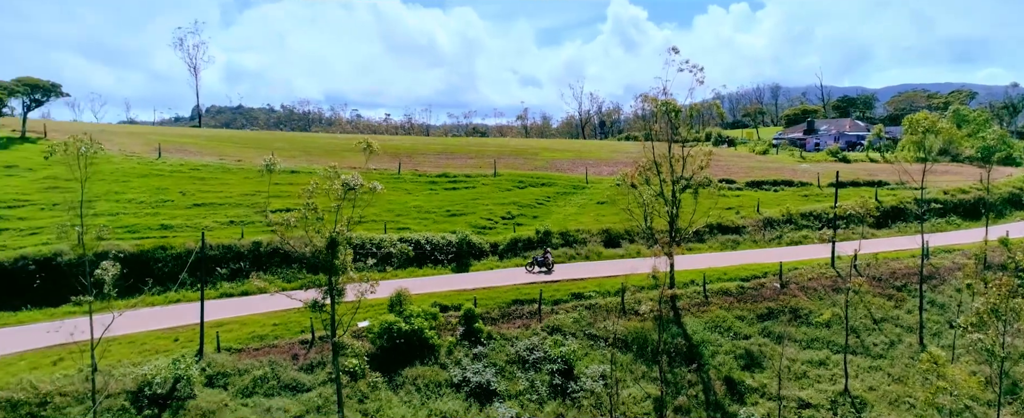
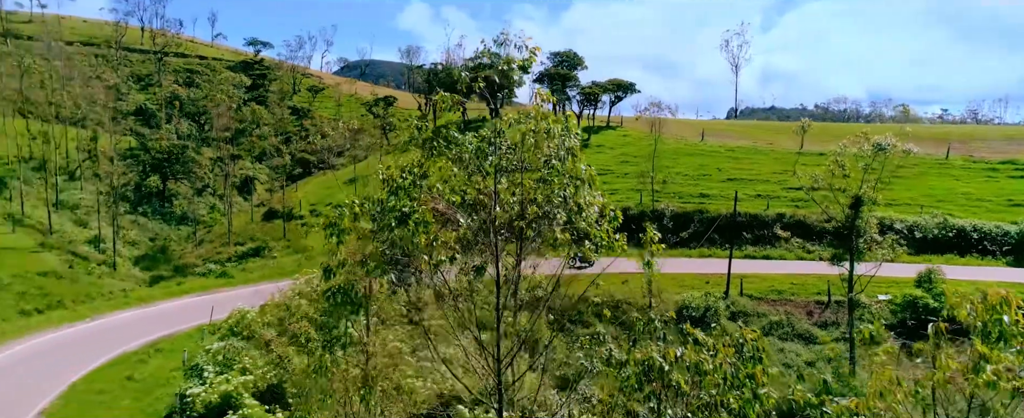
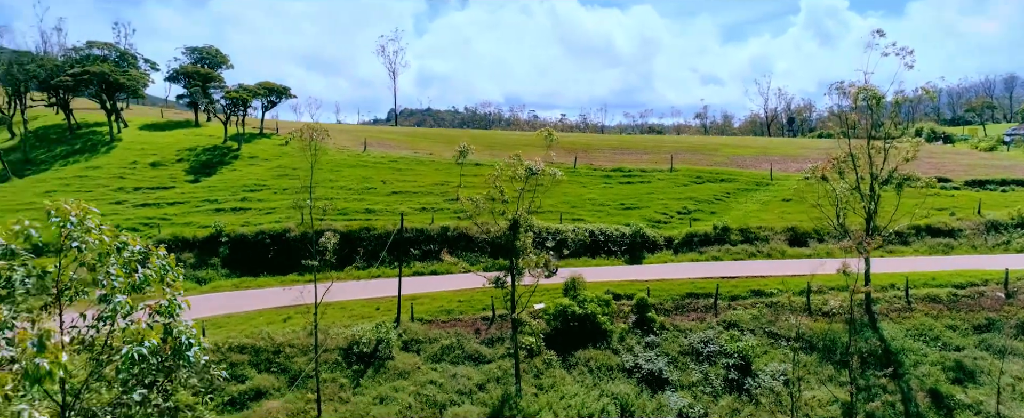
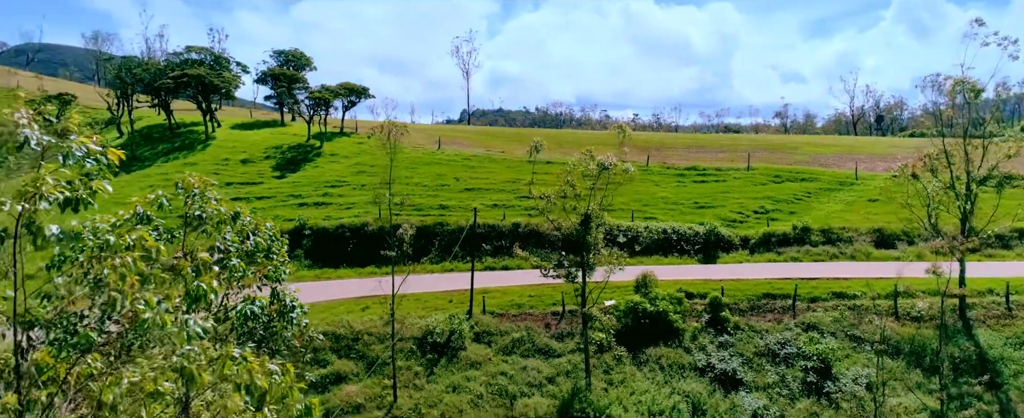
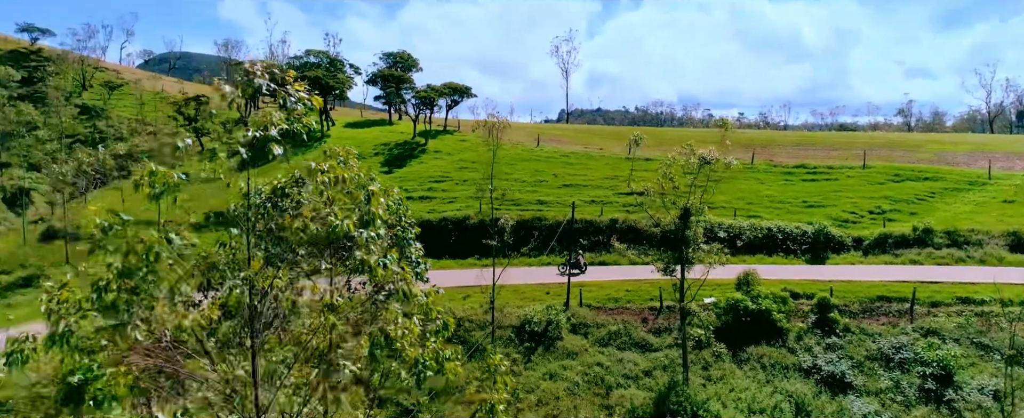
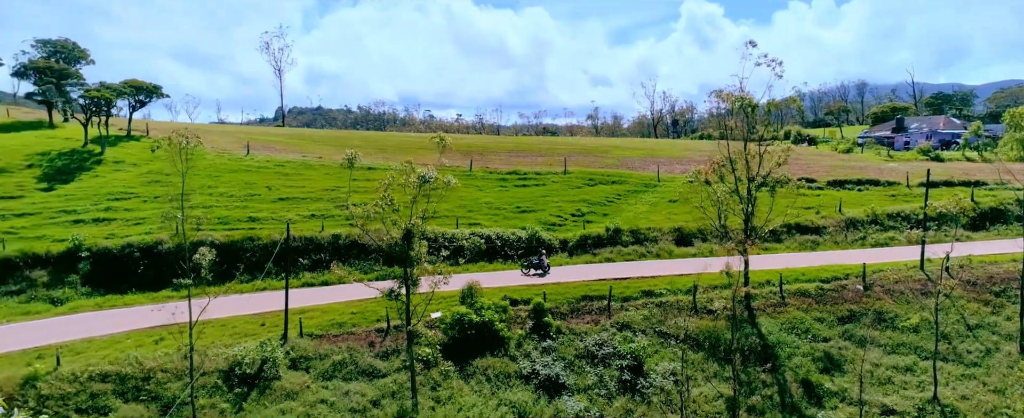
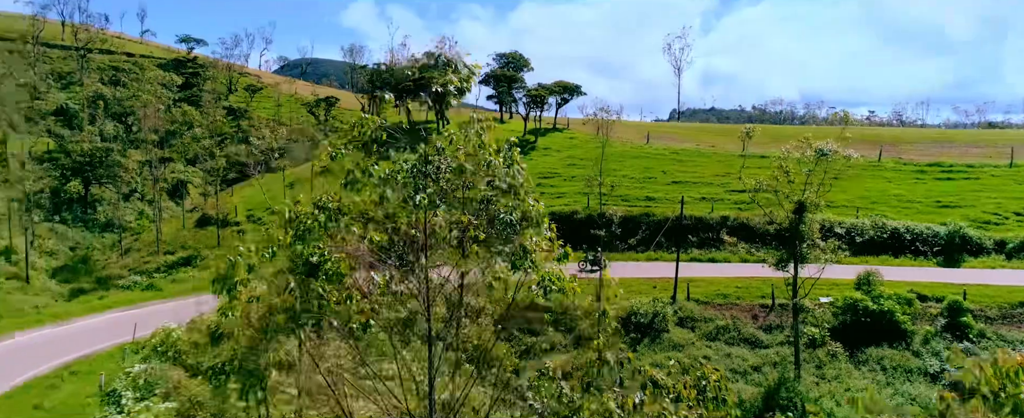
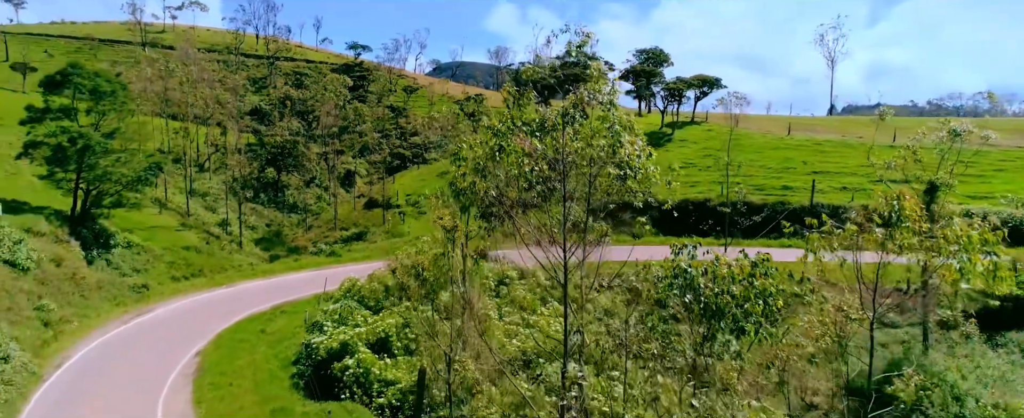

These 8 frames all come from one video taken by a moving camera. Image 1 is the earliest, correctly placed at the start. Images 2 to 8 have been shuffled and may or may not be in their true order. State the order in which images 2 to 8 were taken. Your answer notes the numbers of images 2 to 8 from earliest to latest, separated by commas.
6, 3, 4, 5, 7, 2, 8
